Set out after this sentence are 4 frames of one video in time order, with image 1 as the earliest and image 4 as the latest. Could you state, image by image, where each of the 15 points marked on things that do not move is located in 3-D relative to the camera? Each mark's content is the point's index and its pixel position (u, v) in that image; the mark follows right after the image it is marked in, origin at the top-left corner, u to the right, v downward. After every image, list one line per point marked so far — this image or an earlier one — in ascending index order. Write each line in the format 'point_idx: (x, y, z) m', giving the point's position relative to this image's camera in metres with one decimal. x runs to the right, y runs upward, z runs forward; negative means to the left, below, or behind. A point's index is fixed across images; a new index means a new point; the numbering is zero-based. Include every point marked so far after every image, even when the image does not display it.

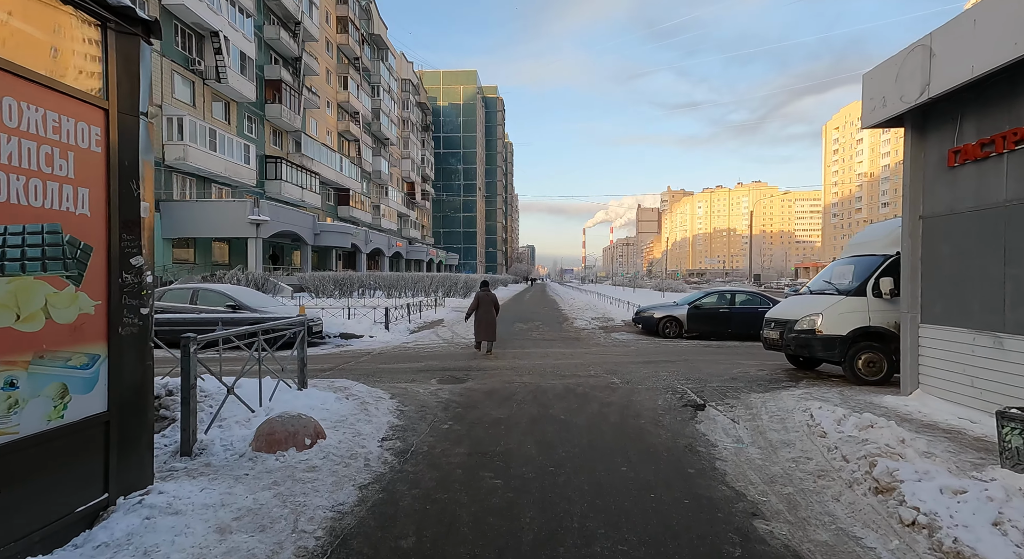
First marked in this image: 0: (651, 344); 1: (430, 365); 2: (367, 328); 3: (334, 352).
0: (+3.5, -1.7, +13.6) m
1: (-1.5, -1.6, +10.1) m
2: (-3.9, -1.3, +14.1) m
3: (-3.9, -1.6, +11.7) m
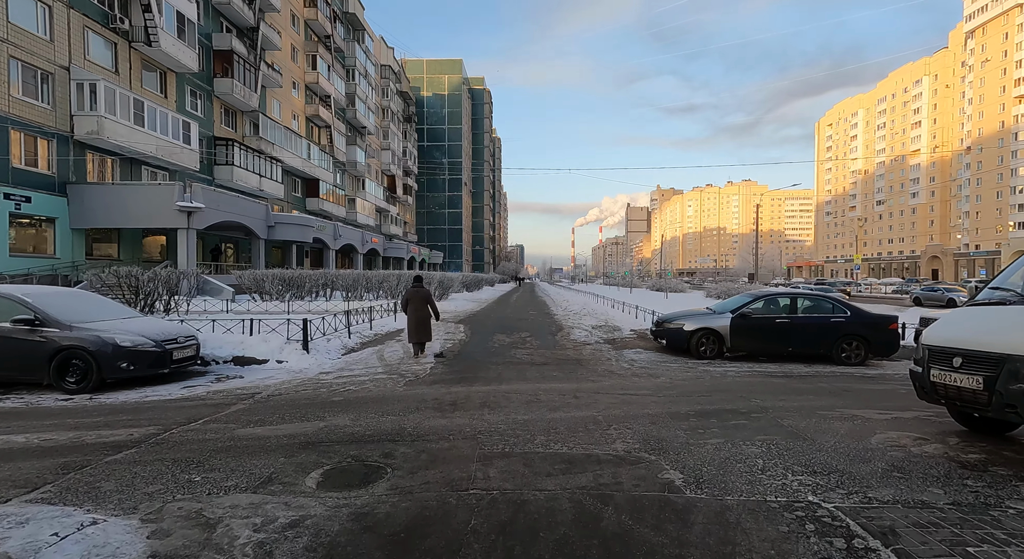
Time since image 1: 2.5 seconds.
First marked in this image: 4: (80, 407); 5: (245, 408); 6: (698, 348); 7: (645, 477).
0: (+3.1, -1.6, +9.4) m
1: (-1.9, -1.6, +5.7) m
2: (-4.3, -1.3, +9.7) m
3: (-4.3, -1.6, +7.3) m
4: (-5.3, -1.6, +6.5) m
5: (-3.3, -1.6, +6.6) m
6: (+3.9, -1.4, +11.1) m
7: (+1.1, -1.6, +4.4) m
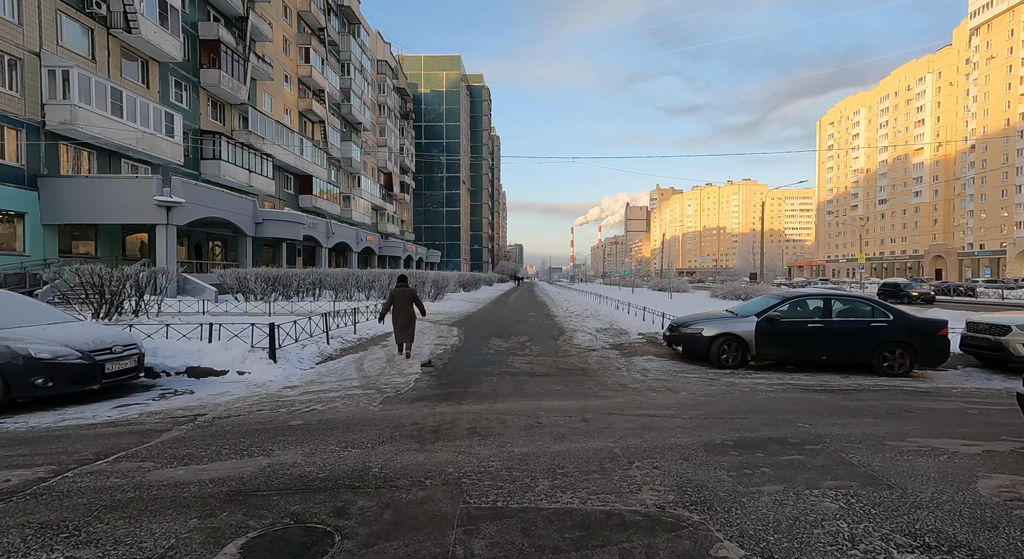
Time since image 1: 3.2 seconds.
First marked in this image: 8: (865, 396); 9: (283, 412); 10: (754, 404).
0: (+3.0, -1.6, +8.1) m
1: (-2.0, -1.6, +4.5) m
2: (-4.4, -1.3, +8.5) m
3: (-4.4, -1.6, +6.1) m
4: (-5.3, -1.5, +5.3) m
5: (-3.4, -1.6, +5.4) m
6: (+3.8, -1.4, +9.8) m
7: (+1.1, -1.6, +3.1) m
8: (+4.9, -1.6, +7.5) m
9: (-2.7, -1.6, +6.4) m
10: (+3.2, -1.6, +7.0) m
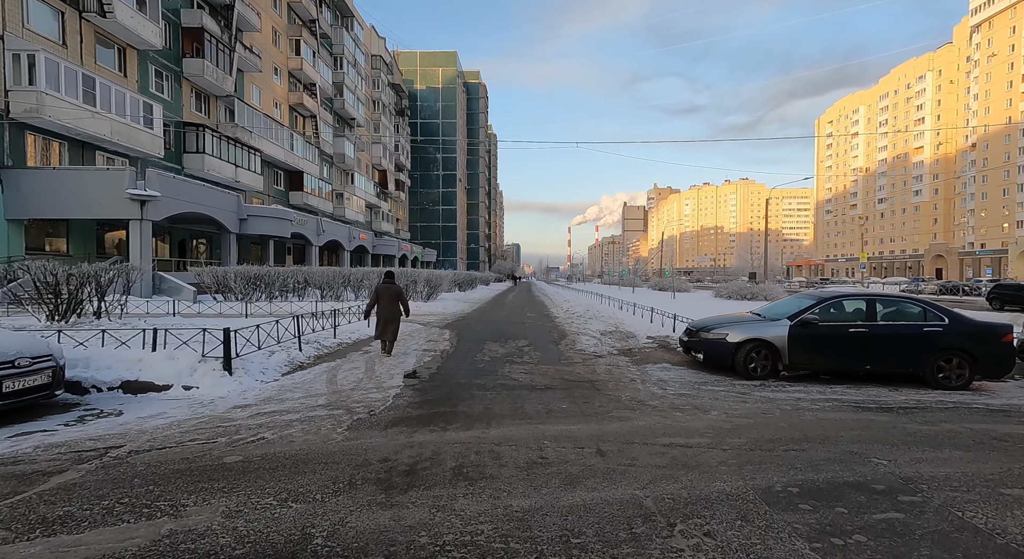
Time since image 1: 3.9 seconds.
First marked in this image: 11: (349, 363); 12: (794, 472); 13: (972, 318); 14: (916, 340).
0: (+3.0, -1.6, +6.9) m
1: (-2.0, -1.6, +3.2) m
2: (-4.4, -1.2, +7.2) m
3: (-4.4, -1.5, +4.8) m
4: (-5.3, -1.5, +4.0) m
5: (-3.4, -1.5, +4.1) m
6: (+3.8, -1.4, +8.6) m
7: (+1.0, -1.6, +1.9) m
8: (+4.9, -1.6, +6.2) m
9: (-2.8, -1.5, +5.1) m
10: (+3.1, -1.6, +5.7) m
11: (-2.8, -1.4, +9.1) m
12: (+2.3, -1.6, +4.4) m
13: (+7.0, -0.6, +8.1) m
14: (+6.2, -0.9, +8.1) m
